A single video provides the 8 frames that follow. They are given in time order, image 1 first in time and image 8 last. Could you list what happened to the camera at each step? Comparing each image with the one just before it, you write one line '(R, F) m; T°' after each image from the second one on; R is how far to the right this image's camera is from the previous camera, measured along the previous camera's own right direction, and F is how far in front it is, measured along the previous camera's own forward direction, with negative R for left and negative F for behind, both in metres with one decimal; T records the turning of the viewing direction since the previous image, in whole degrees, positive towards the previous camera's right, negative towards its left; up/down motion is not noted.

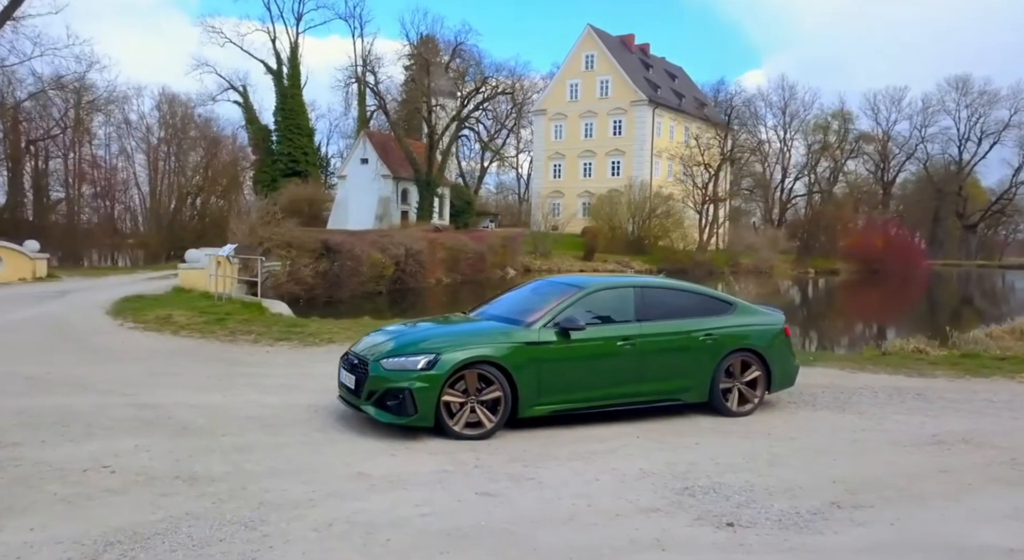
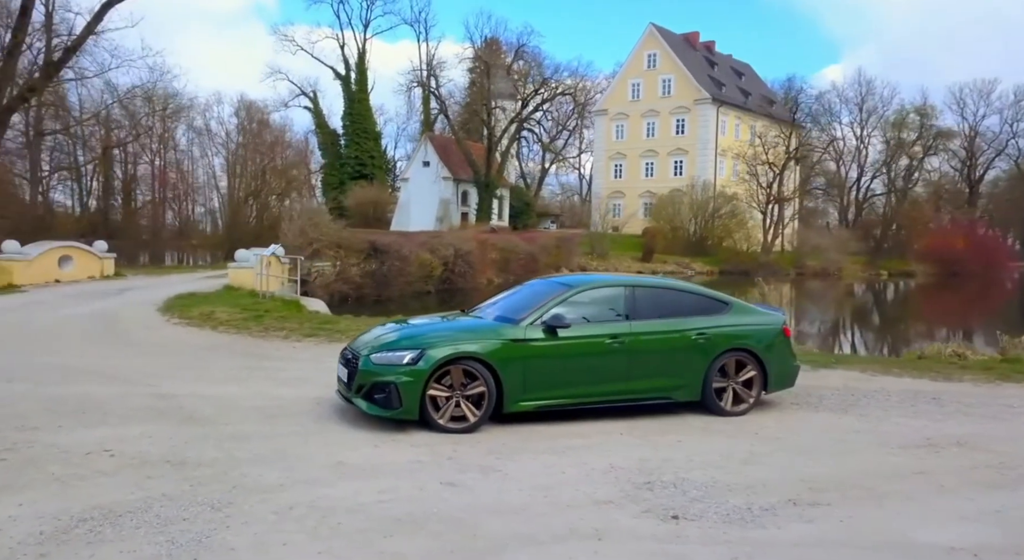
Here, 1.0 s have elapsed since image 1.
(+0.6, -0.1) m; -4°
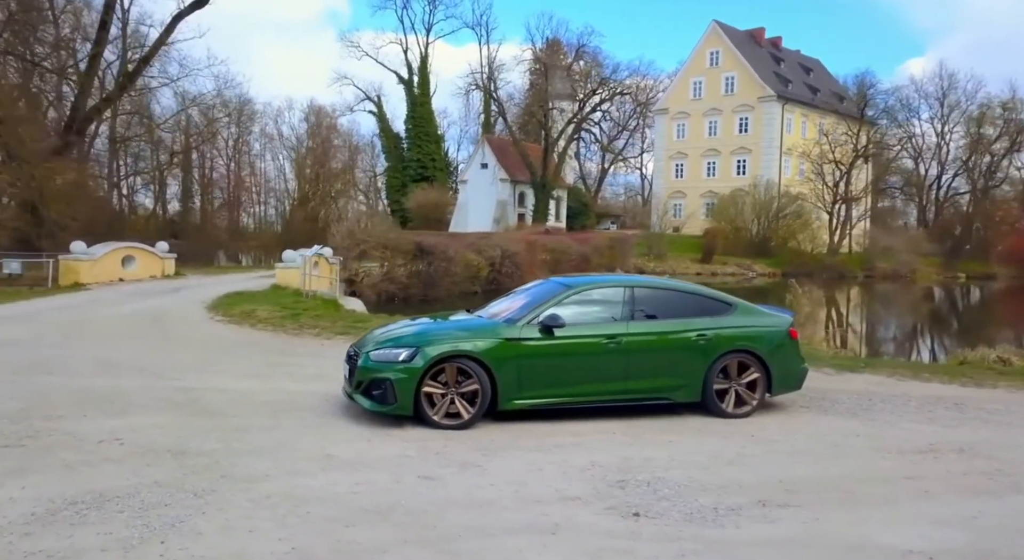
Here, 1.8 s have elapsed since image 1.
(+0.5, -0.1) m; -4°
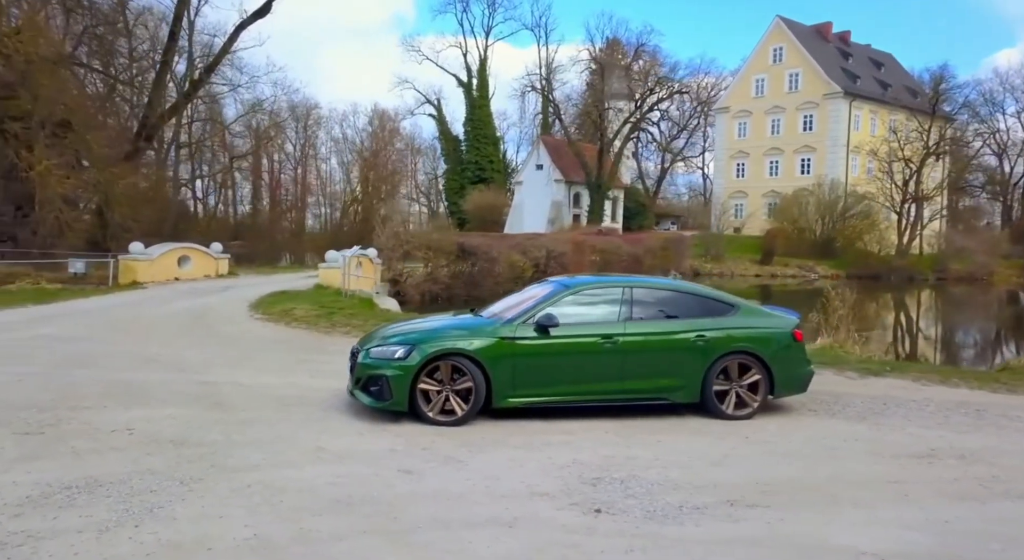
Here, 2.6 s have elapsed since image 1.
(+0.5, -0.1) m; -4°
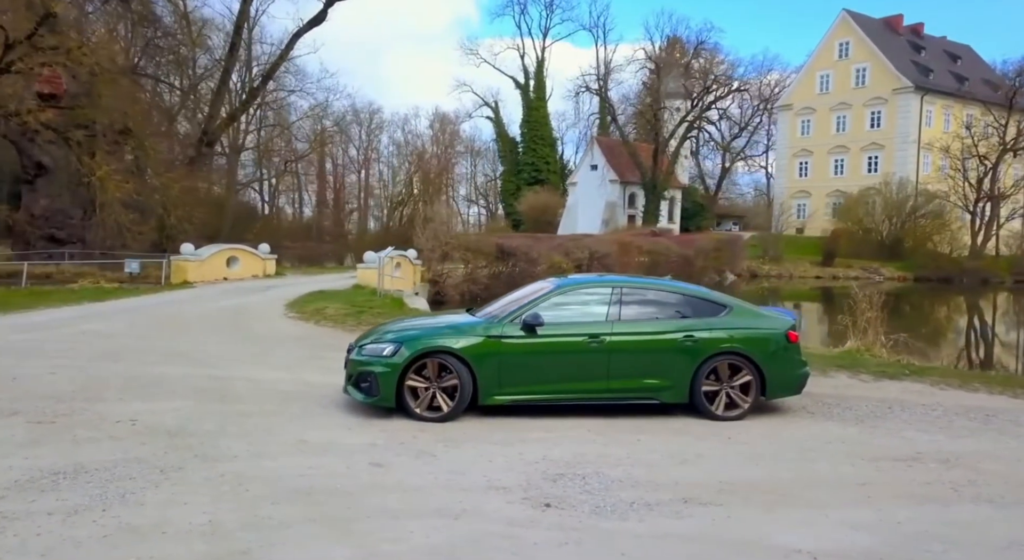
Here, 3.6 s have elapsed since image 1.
(+0.5, -0.1) m; -4°
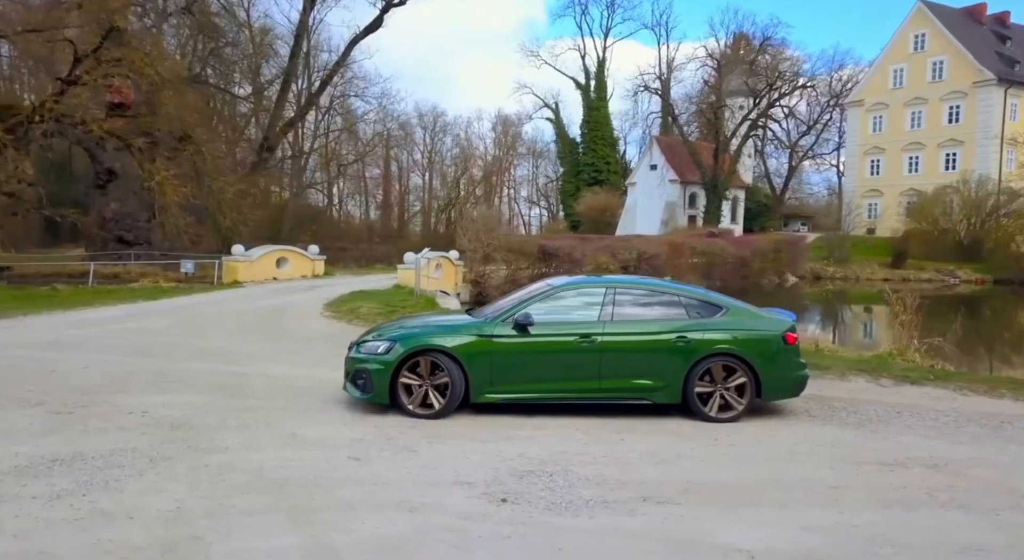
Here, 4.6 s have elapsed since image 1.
(+0.5, -0.1) m; -4°
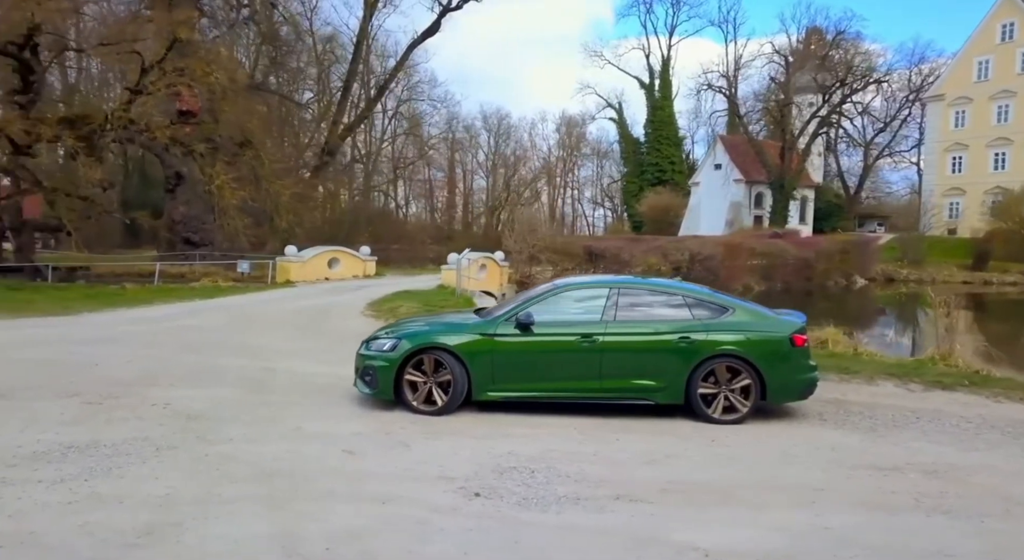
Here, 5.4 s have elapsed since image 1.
(+0.5, -0.1) m; -4°
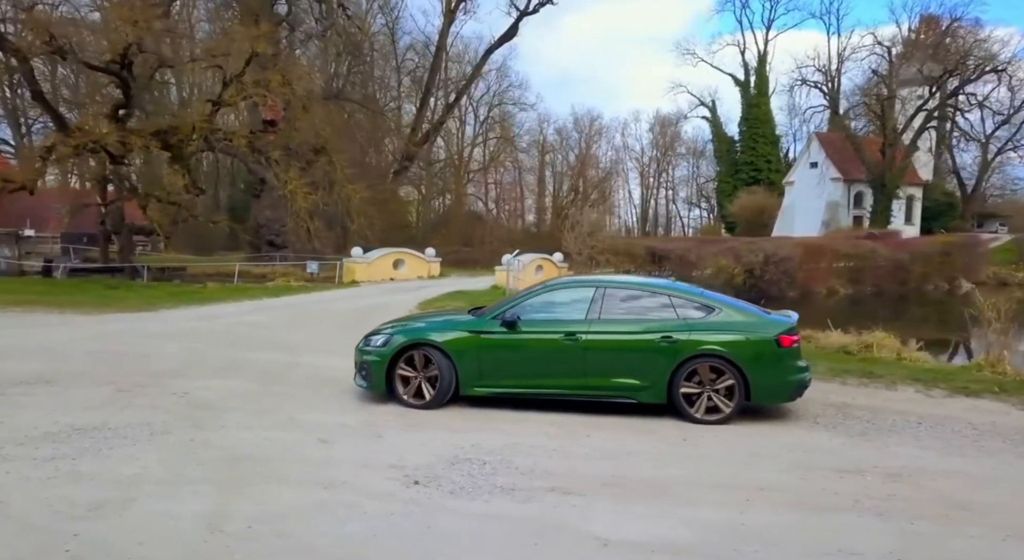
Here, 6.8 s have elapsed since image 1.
(+0.8, -0.1) m; -6°
